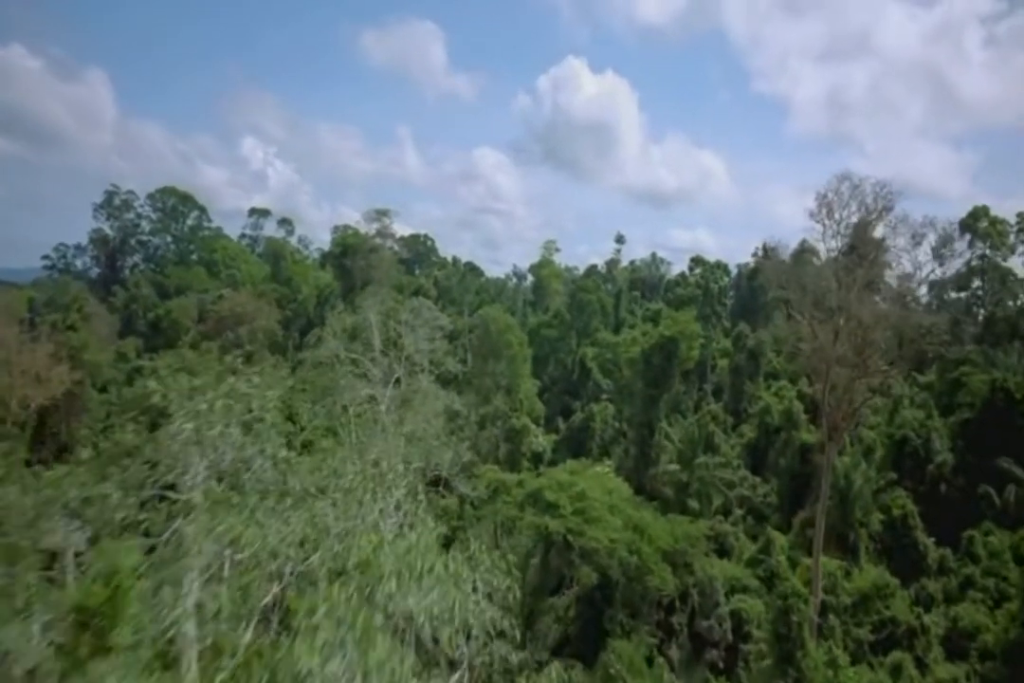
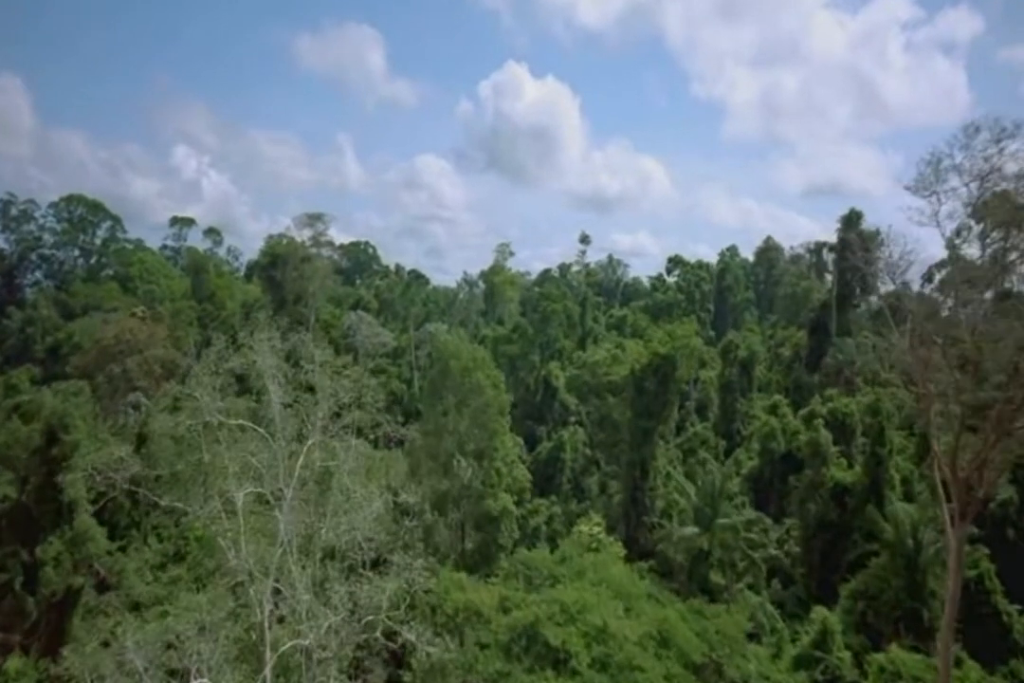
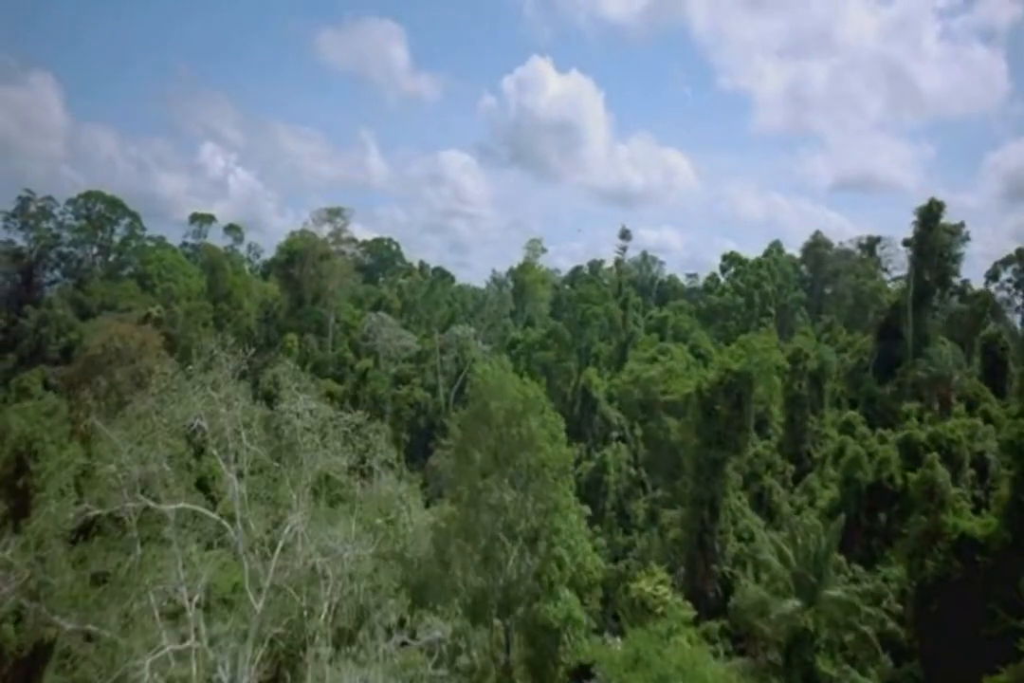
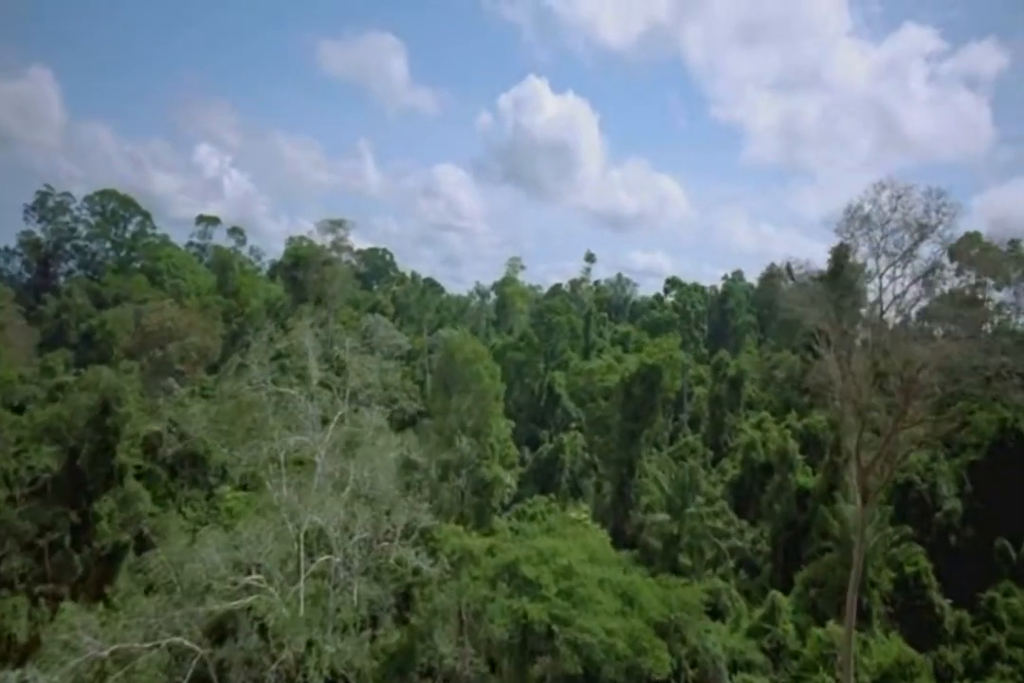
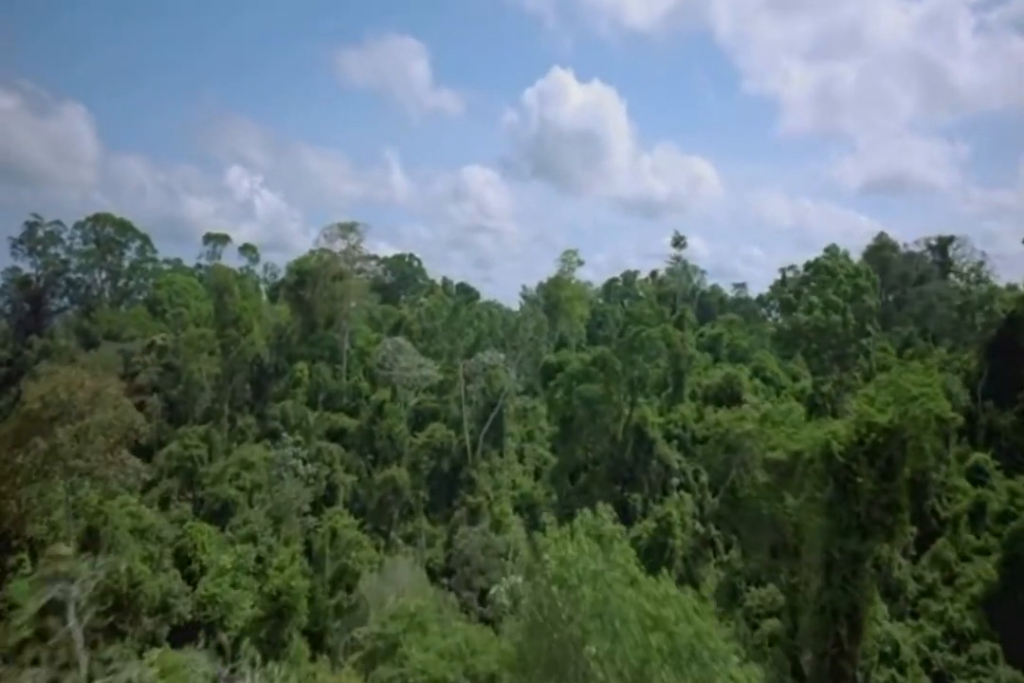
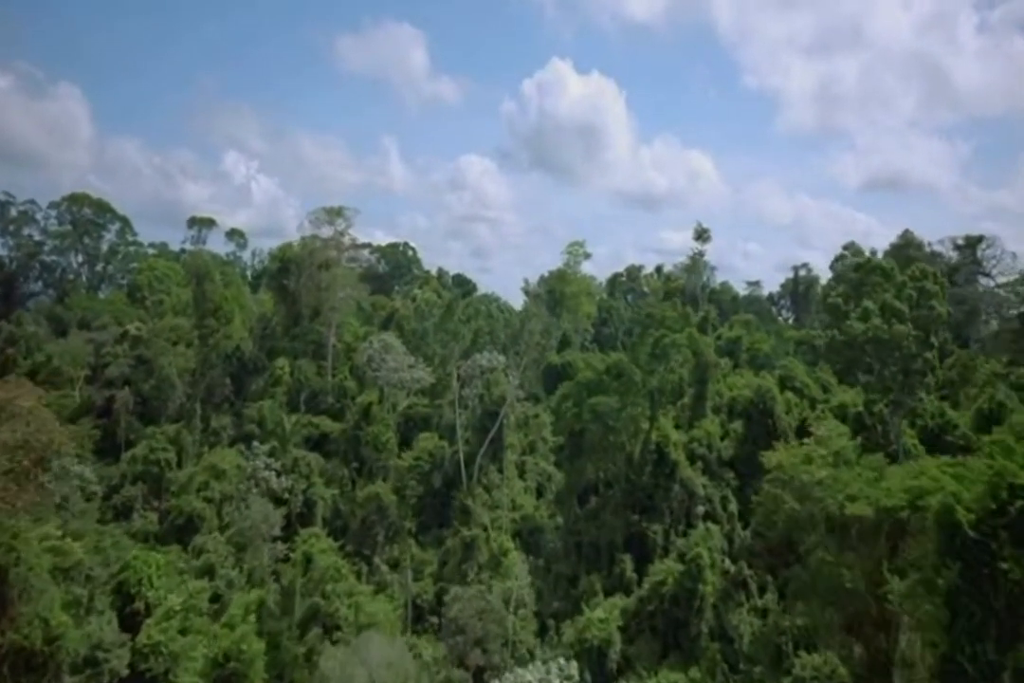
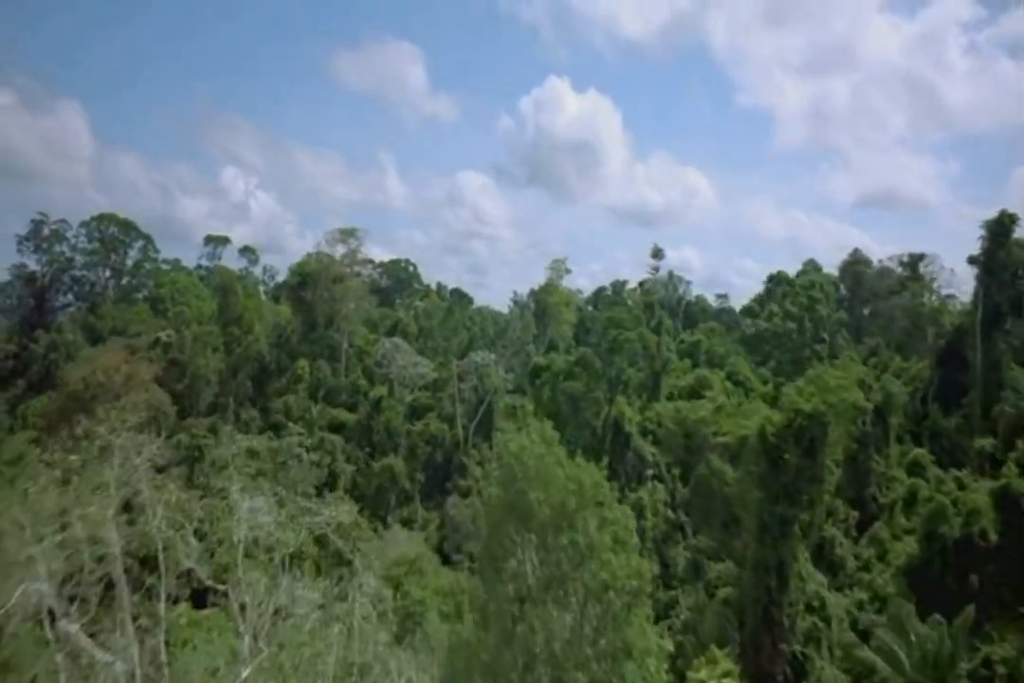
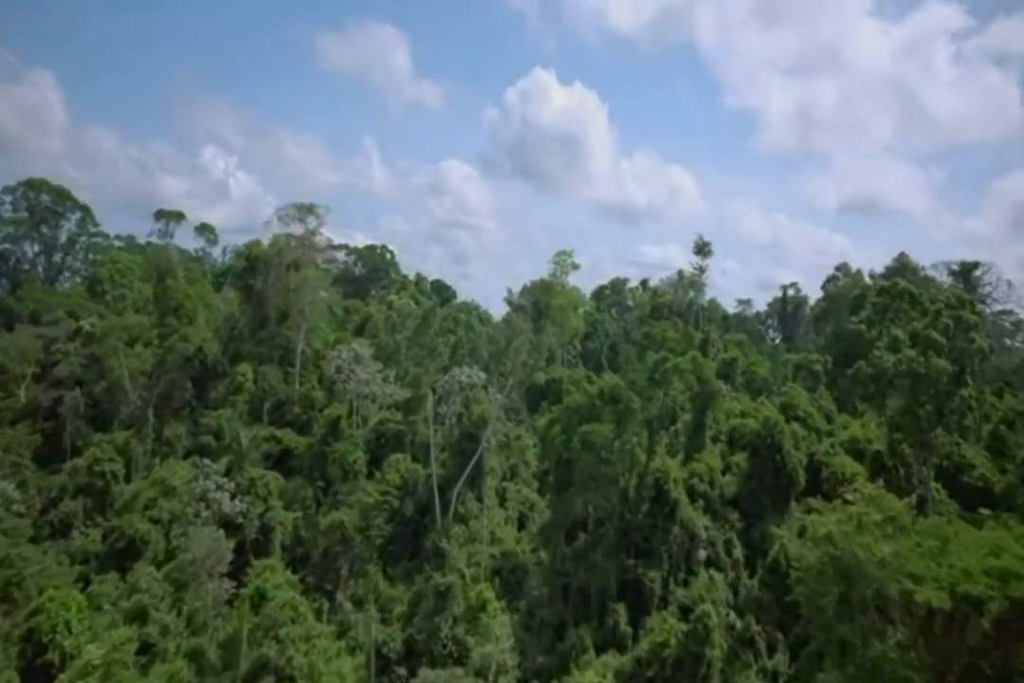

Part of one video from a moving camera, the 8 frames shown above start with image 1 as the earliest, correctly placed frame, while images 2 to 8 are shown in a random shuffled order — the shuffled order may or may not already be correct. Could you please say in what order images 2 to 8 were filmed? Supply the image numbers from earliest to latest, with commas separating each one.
4, 2, 3, 7, 5, 6, 8
